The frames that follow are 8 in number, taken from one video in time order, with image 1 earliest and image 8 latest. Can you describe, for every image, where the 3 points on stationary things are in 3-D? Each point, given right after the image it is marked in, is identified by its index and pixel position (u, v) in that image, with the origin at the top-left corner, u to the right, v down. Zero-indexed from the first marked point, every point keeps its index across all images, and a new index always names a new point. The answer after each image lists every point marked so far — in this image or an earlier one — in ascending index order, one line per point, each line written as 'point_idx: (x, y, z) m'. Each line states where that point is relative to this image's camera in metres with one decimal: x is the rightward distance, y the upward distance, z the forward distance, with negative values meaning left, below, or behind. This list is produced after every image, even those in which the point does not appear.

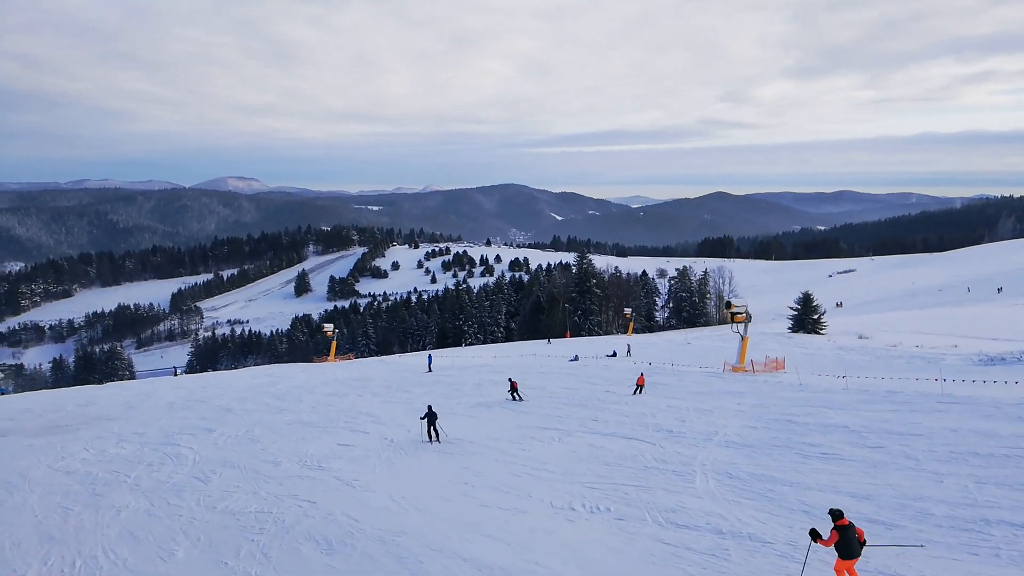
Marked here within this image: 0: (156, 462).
0: (-7.9, -3.9, +16.0) m
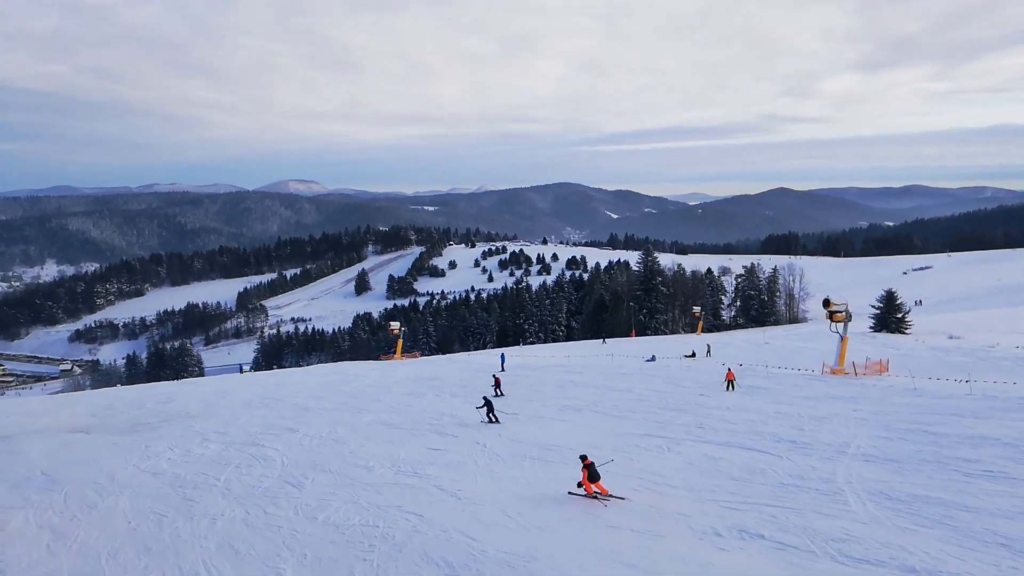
0: (-5.7, -3.8, +15.4) m
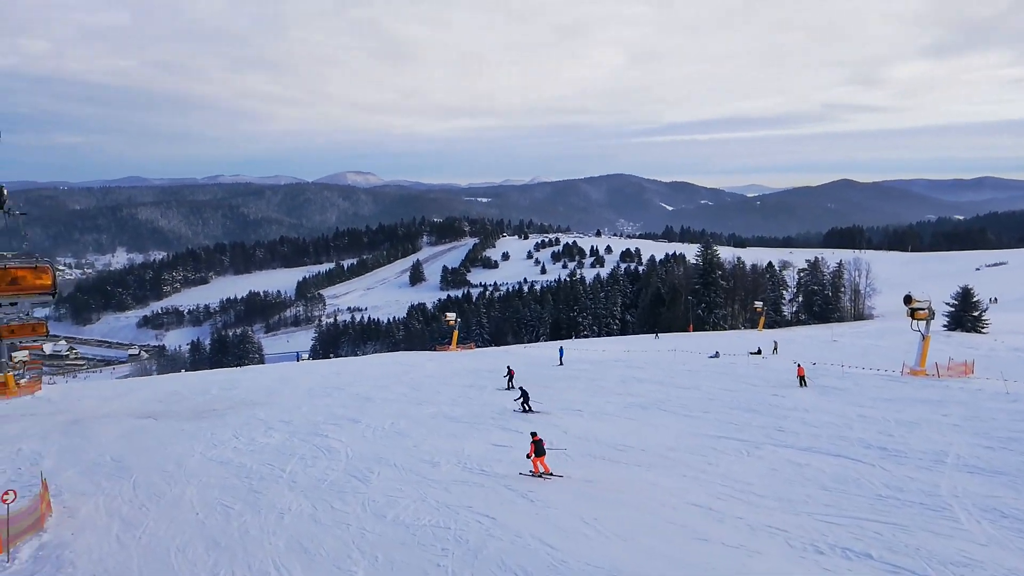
0: (-4.3, -3.6, +15.3) m
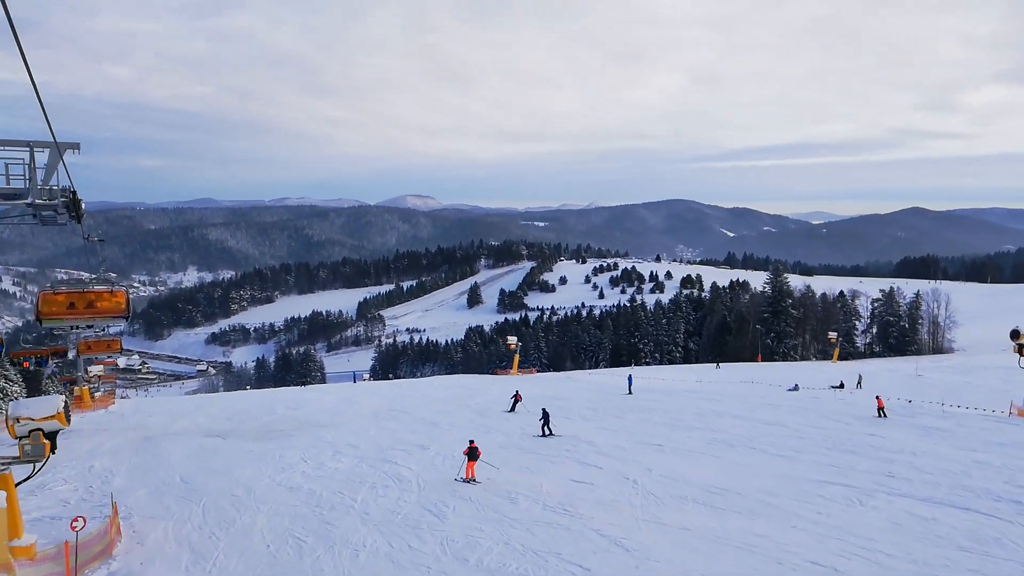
0: (-2.7, -4.0, +14.7) m
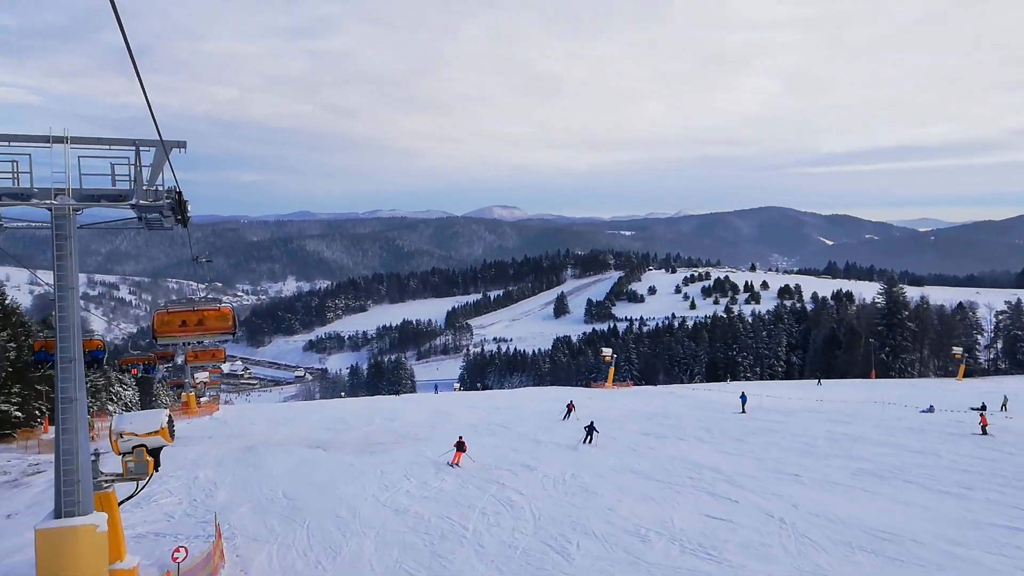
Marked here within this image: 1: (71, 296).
0: (-0.4, -4.2, +13.5) m
1: (-5.4, -0.1, +8.9) m
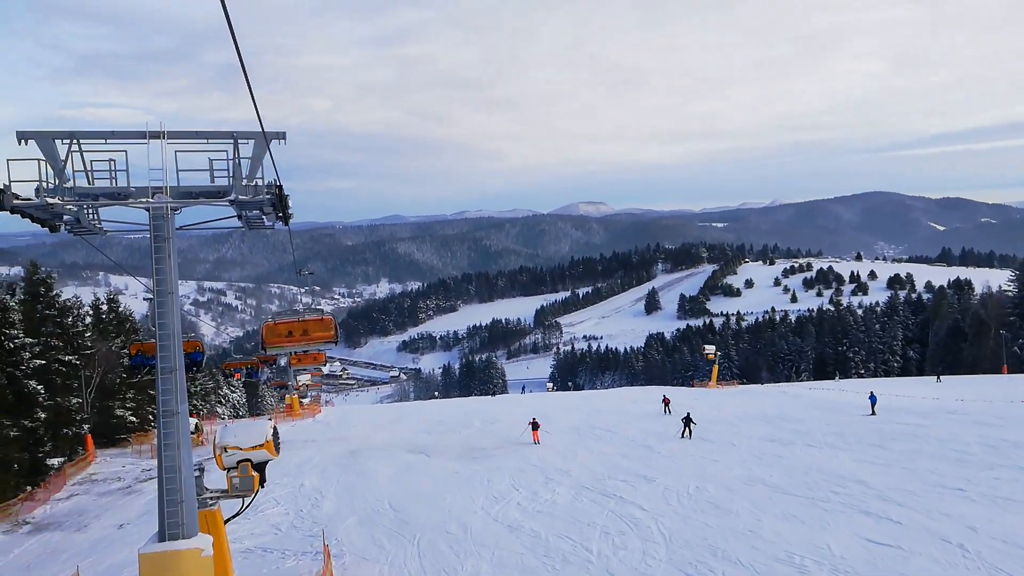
0: (+1.7, -4.1, +12.2) m
1: (-3.9, -0.2, +8.2) m
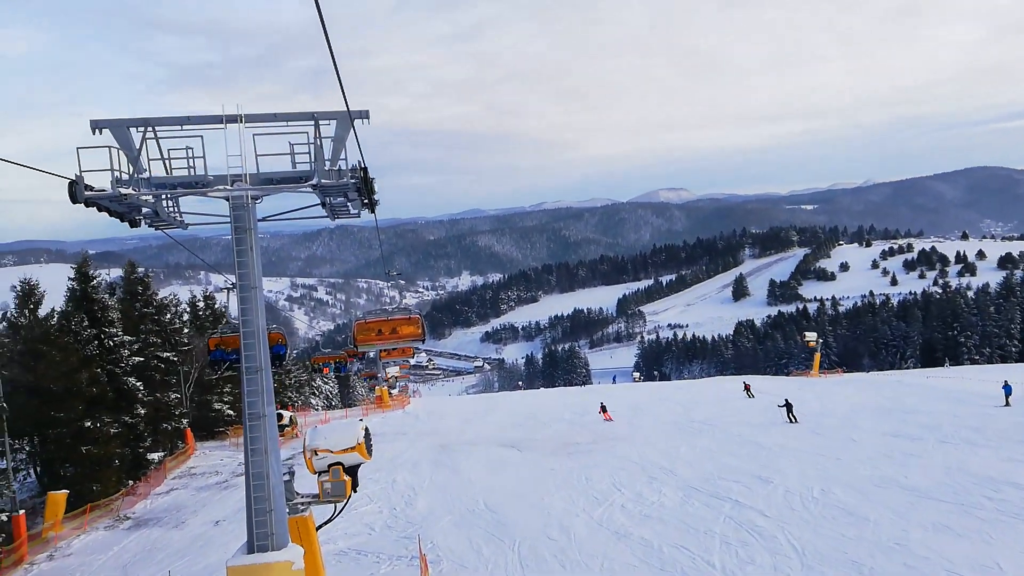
0: (+3.4, -3.8, +11.0) m
1: (-2.7, -0.1, +7.6) m
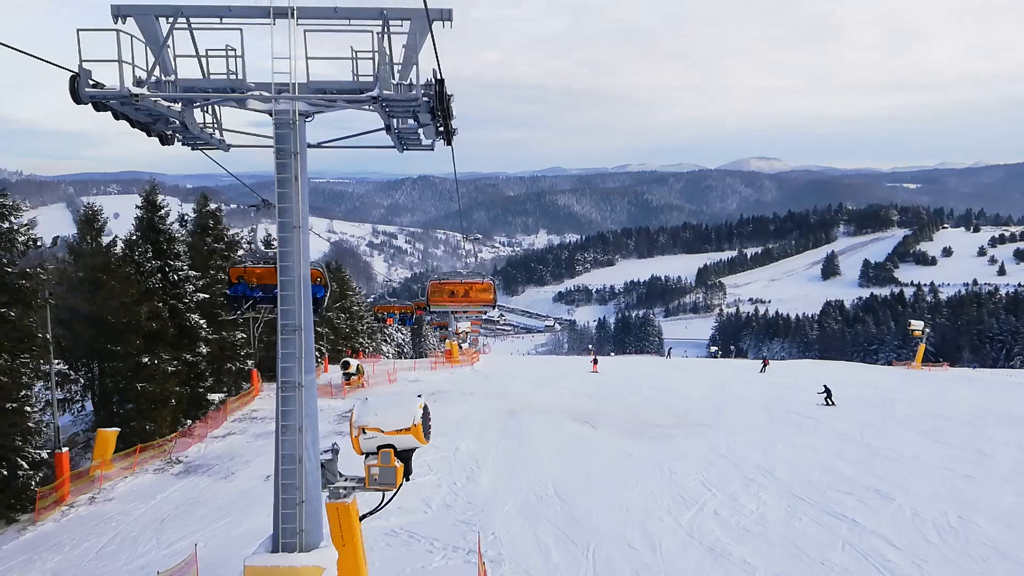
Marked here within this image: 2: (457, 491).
0: (+4.3, -3.6, +9.0) m
1: (-1.8, +0.4, +6.0) m
2: (-1.0, -3.6, +12.8) m
